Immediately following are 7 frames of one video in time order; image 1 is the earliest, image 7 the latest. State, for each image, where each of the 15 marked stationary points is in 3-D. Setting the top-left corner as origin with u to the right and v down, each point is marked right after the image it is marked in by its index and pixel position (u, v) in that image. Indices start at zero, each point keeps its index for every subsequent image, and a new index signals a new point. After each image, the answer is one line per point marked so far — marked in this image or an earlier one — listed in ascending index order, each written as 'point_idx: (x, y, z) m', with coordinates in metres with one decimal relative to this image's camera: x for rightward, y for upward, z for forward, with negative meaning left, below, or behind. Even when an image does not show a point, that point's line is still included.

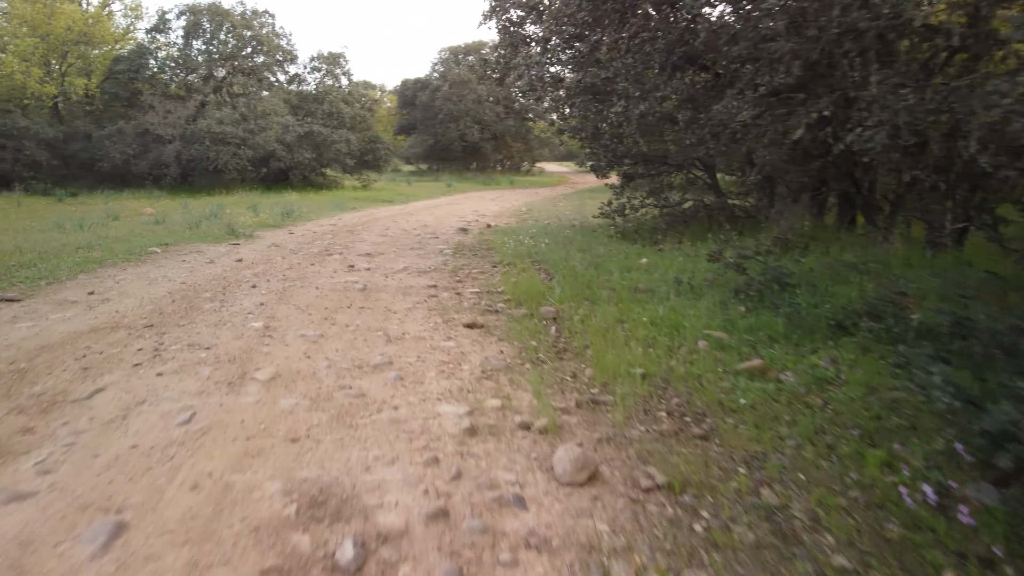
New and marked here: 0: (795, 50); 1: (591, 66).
0: (+1.8, +1.5, +5.0) m
1: (+0.7, +2.0, +7.4) m
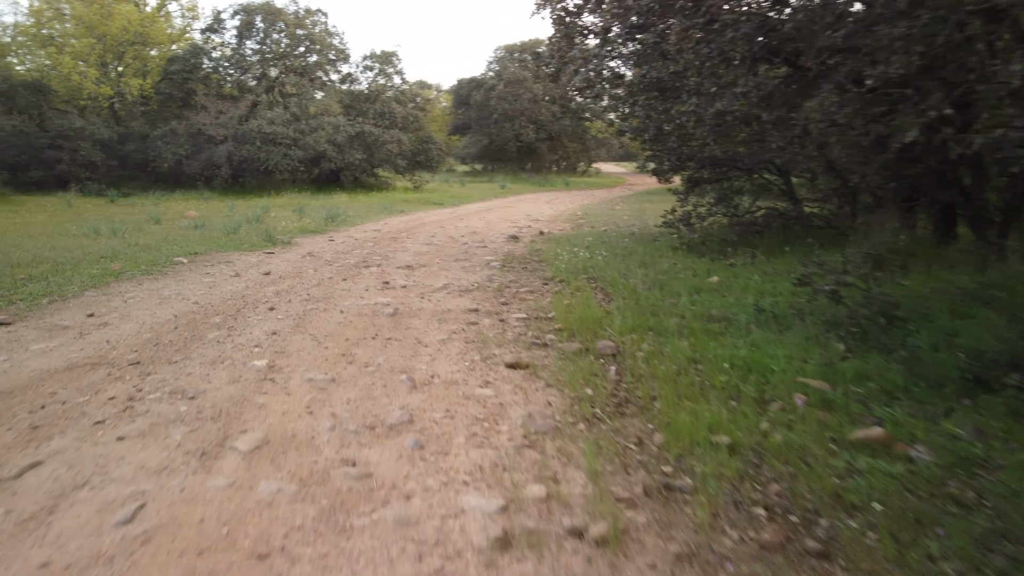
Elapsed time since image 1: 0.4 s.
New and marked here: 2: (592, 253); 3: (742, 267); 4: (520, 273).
0: (+2.1, +1.3, +4.2) m
1: (+1.2, +1.9, +6.6) m
2: (+0.8, +0.4, +8.3) m
3: (+1.9, +0.2, +6.8) m
4: (+0.1, +0.1, +6.9) m
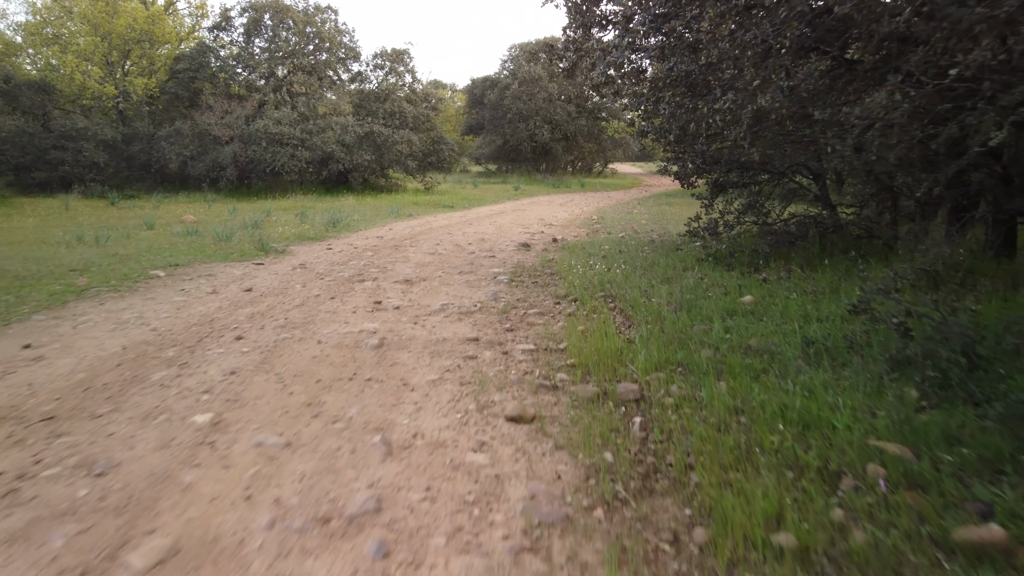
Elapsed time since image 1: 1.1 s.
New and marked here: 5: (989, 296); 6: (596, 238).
0: (+2.1, +1.2, +3.4) m
1: (+1.3, +1.7, +5.9) m
2: (+0.9, +0.2, +7.6) m
3: (+2.0, 0.0, +6.1) m
4: (+0.1, 0.0, +6.2) m
5: (+2.9, -0.1, +4.9) m
6: (+1.2, +0.6, +10.8) m
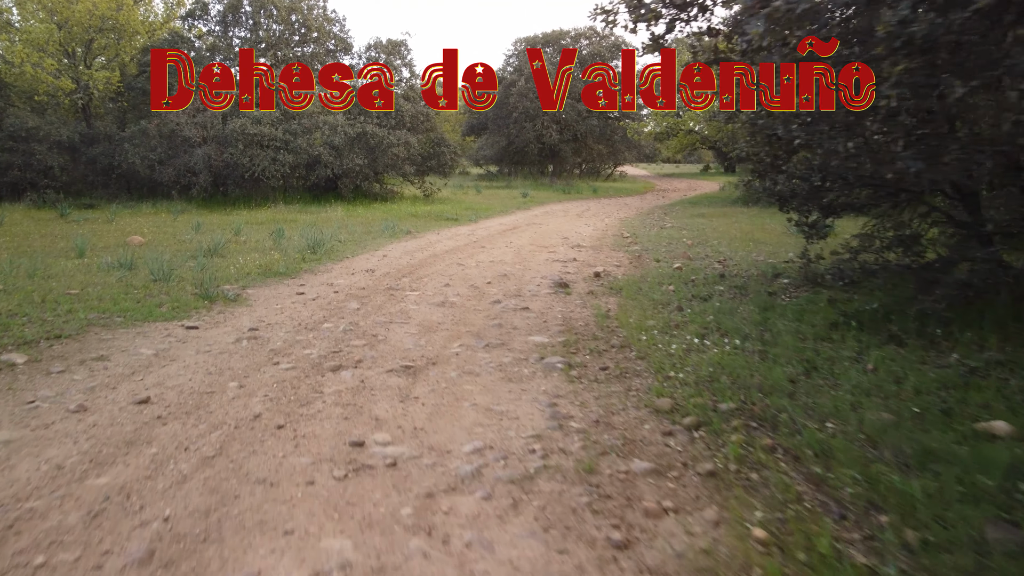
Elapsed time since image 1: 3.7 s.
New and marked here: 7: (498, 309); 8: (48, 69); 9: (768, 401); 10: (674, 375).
0: (+2.4, +0.7, +1.1) m
1: (+1.6, +1.2, +3.5) m
2: (+1.2, -0.3, +5.2) m
3: (+2.3, -0.4, +3.7) m
4: (+0.5, -0.5, +3.9) m
5: (+3.3, -0.5, +2.6) m
6: (+1.4, +0.2, +8.5) m
7: (-0.1, -0.2, +6.0) m
8: (-10.8, +5.1, +18.6) m
9: (+1.1, -0.5, +3.6) m
10: (+0.8, -0.4, +4.2) m
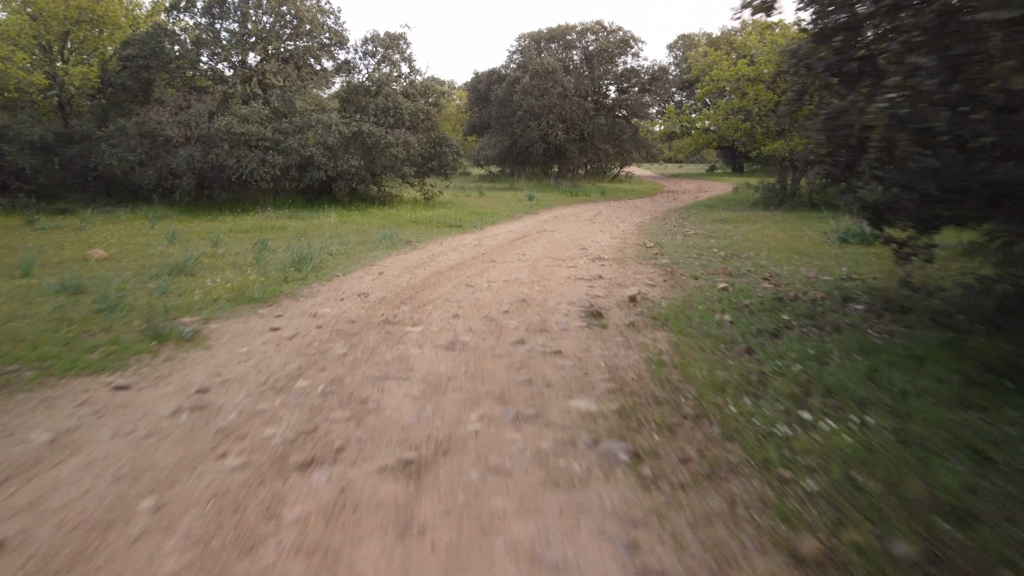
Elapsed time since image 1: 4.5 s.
0: (+2.6, +0.5, -0.2) m
1: (+1.7, +1.0, +2.3) m
2: (+1.4, -0.5, +3.9) m
3: (+2.5, -0.7, +2.4) m
4: (+0.6, -0.7, +2.6) m
5: (+3.4, -0.8, +1.3) m
6: (+1.6, -0.1, +7.2) m
7: (+0.1, -0.4, +4.7) m
8: (-10.6, +4.8, +17.3) m
9: (+1.3, -0.7, +2.3) m
10: (+1.0, -0.7, +2.9) m
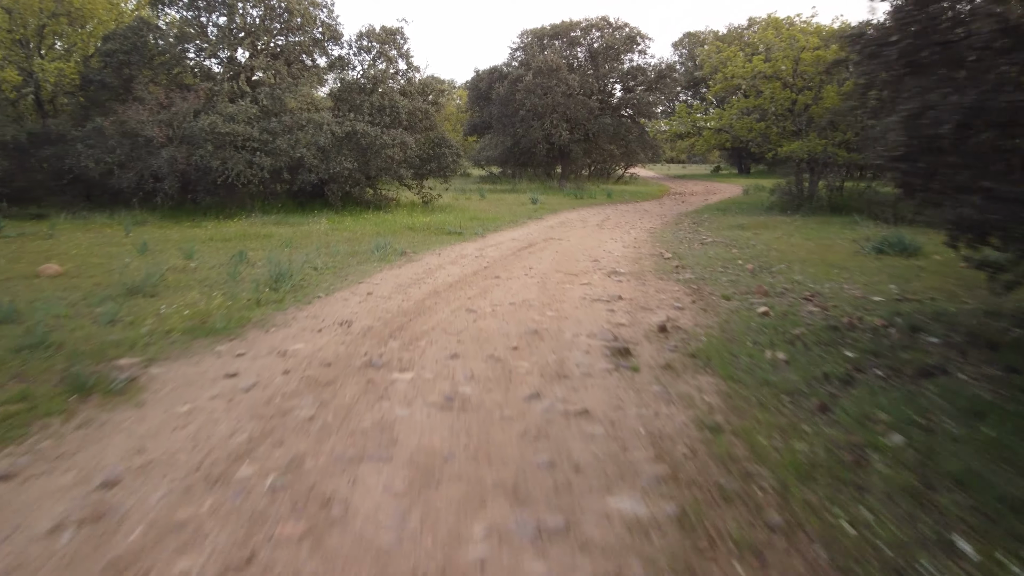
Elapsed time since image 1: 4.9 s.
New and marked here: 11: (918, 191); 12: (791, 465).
0: (+2.6, +0.3, -1.2) m
1: (+1.8, +0.8, +1.2) m
2: (+1.5, -0.7, +2.9) m
3: (+2.6, -0.9, +1.4) m
4: (+0.7, -0.9, +1.6) m
5: (+3.5, -1.0, +0.3) m
6: (+1.7, -0.3, +6.2) m
7: (+0.1, -0.6, +3.7) m
8: (-10.5, +4.6, +16.3) m
9: (+1.4, -0.9, +1.3) m
10: (+1.1, -0.9, +1.9) m
11: (+2.5, +0.6, +5.0) m
12: (+1.1, -0.7, +3.1) m
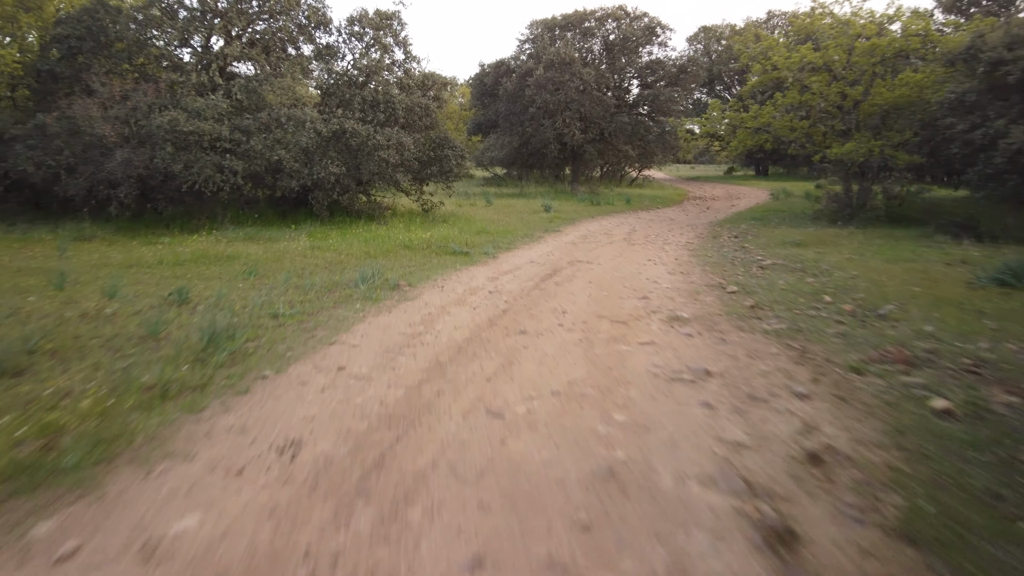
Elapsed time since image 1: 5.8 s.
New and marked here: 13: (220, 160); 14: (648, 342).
0: (+2.9, -0.2, -3.5) m
1: (+2.0, +0.4, -1.1) m
2: (+1.7, -1.1, +0.6) m
3: (+2.8, -1.3, -0.9) m
4: (+0.9, -1.4, -0.7) m
5: (+3.7, -1.4, -2.0) m
6: (+1.9, -0.7, +3.9) m
7: (+0.4, -1.0, +1.4) m
8: (-10.3, +4.2, +14.0) m
9: (+1.6, -1.4, -1.0) m
10: (+1.3, -1.3, -0.4) m
11: (+2.8, +0.2, +2.7) m
12: (+1.3, -1.1, +0.8) m
13: (-4.8, +2.1, +13.0) m
14: (+1.0, -0.4, +5.8) m
